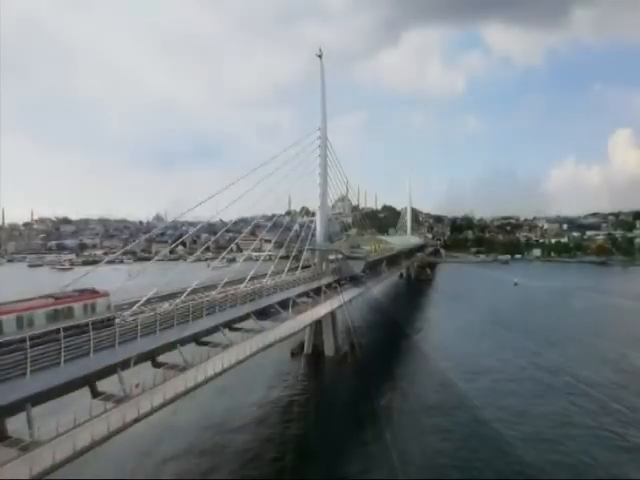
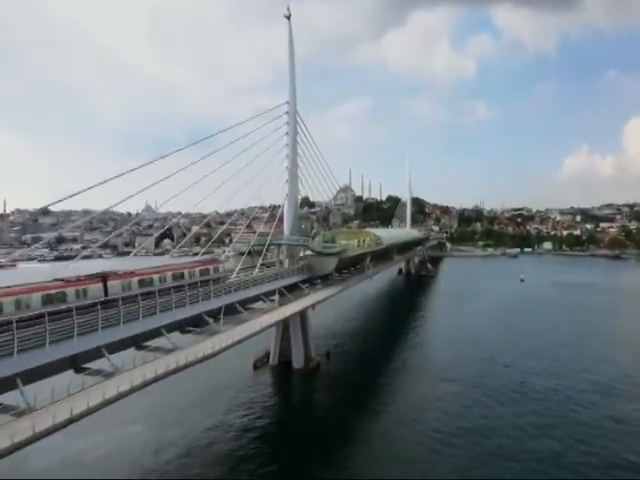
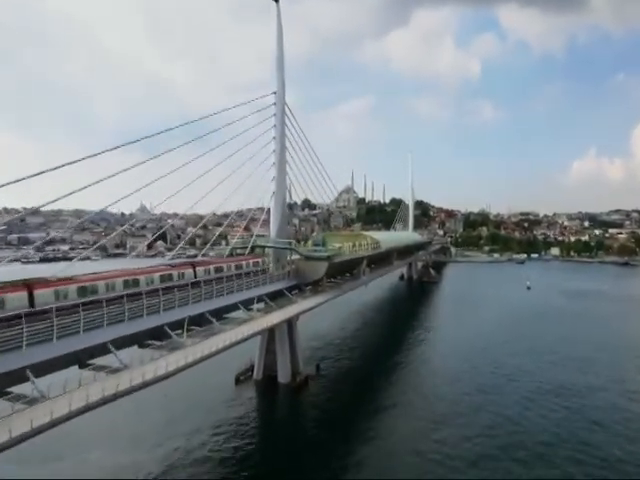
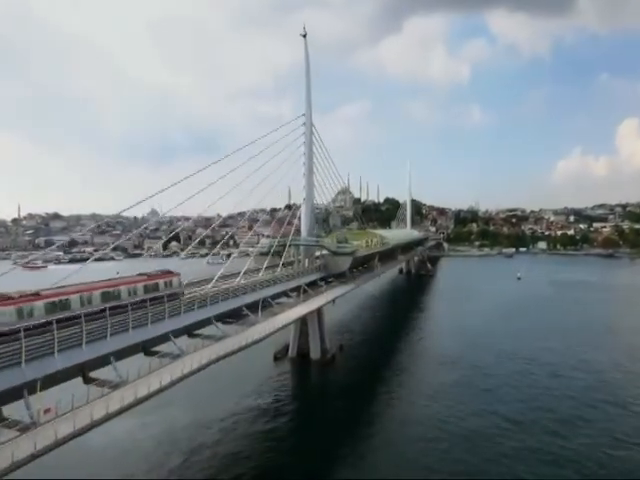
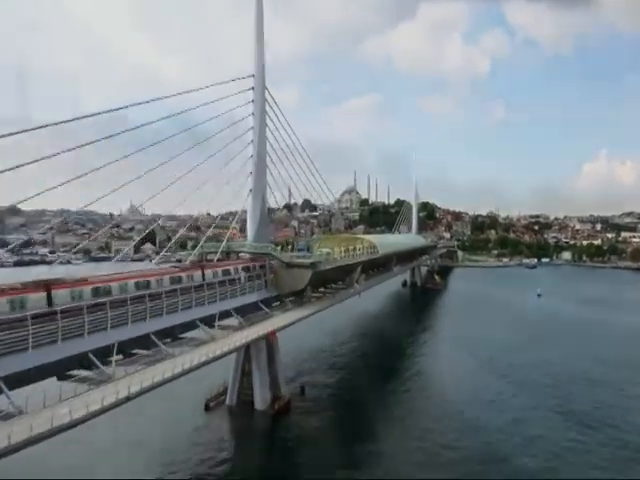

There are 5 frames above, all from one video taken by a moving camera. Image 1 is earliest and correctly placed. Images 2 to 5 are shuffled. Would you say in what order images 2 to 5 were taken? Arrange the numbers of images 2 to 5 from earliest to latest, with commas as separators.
4, 2, 3, 5
